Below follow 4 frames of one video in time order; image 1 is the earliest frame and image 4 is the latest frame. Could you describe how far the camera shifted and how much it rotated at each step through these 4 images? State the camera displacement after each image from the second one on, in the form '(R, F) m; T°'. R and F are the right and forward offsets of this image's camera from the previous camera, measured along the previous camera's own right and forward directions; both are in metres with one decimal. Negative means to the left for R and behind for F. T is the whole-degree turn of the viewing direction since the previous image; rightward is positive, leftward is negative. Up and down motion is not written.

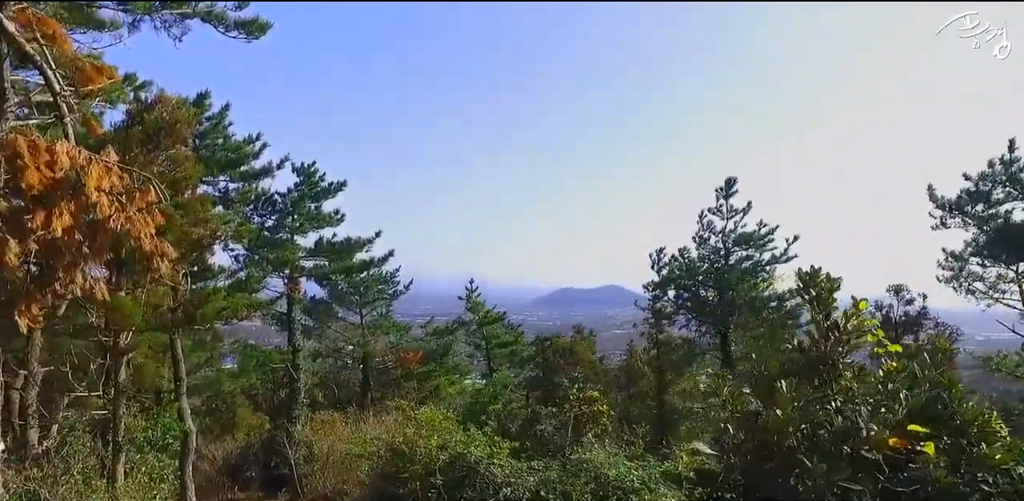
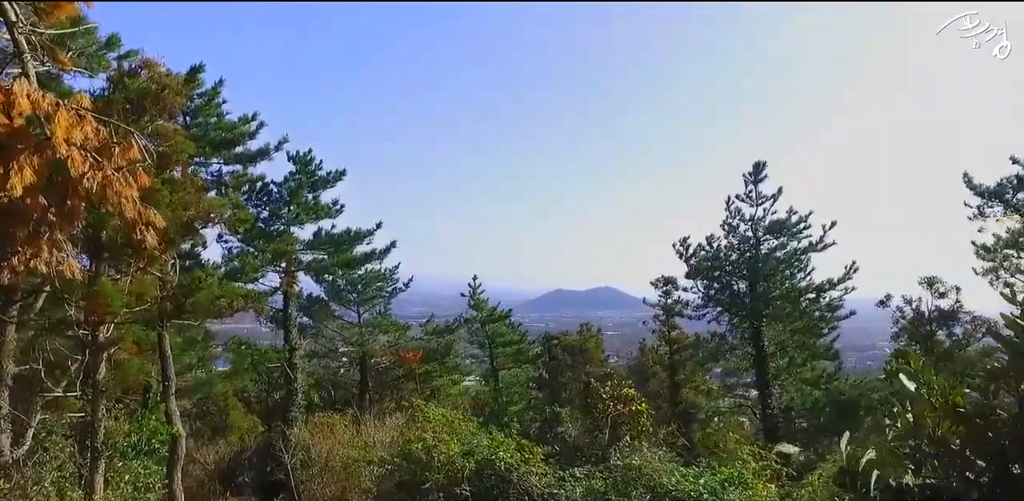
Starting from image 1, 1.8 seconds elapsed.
(-0.4, +1.0) m; +1°
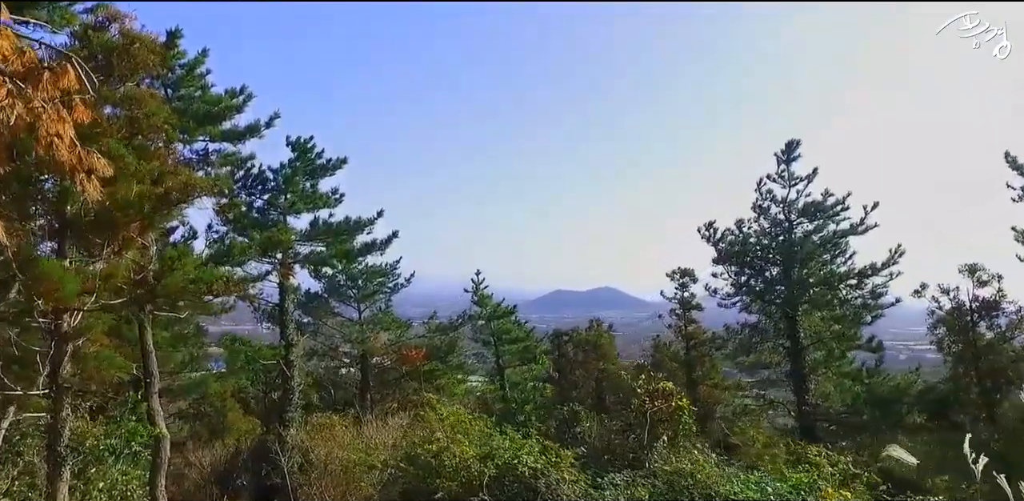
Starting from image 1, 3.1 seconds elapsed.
(-0.2, +1.0) m; 0°
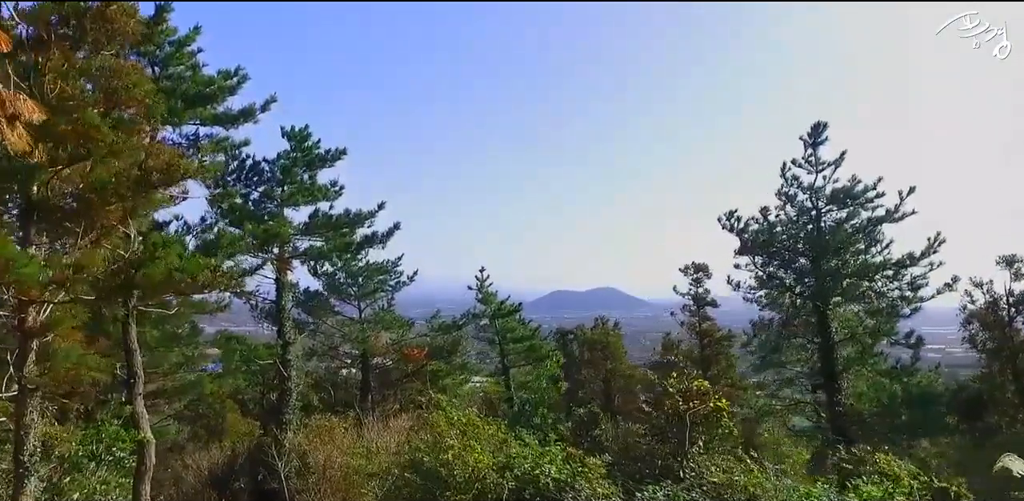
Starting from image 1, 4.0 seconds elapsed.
(-0.2, +0.7) m; 0°
